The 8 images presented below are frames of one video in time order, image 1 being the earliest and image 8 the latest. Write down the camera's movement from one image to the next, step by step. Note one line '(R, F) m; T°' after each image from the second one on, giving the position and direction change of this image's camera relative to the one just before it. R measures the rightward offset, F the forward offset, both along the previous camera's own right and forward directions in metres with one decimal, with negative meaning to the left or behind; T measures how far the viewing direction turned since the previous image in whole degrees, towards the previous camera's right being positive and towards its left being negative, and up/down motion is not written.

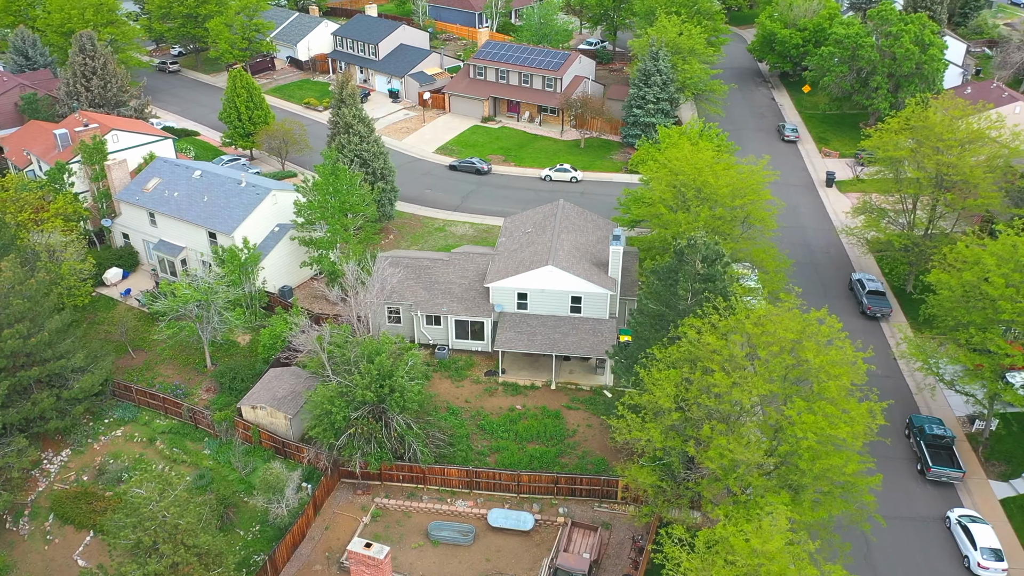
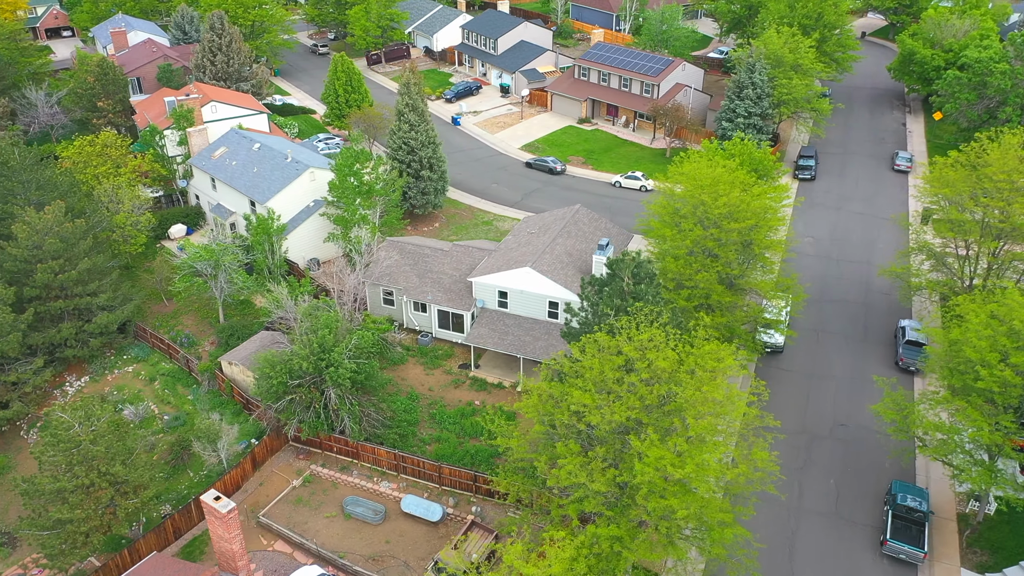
(+8.5, +0.9) m; -13°
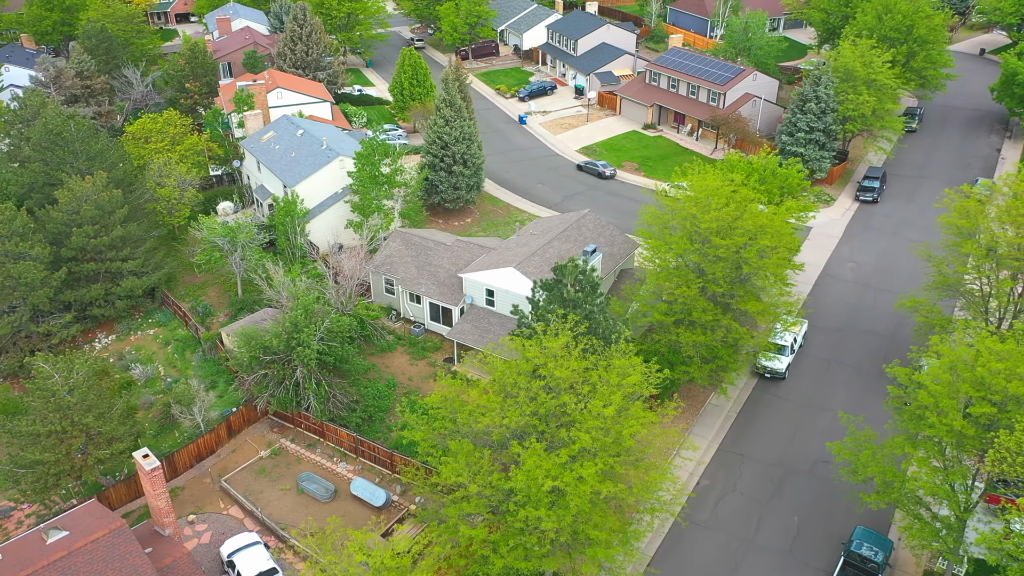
(+5.8, +0.4) m; -9°
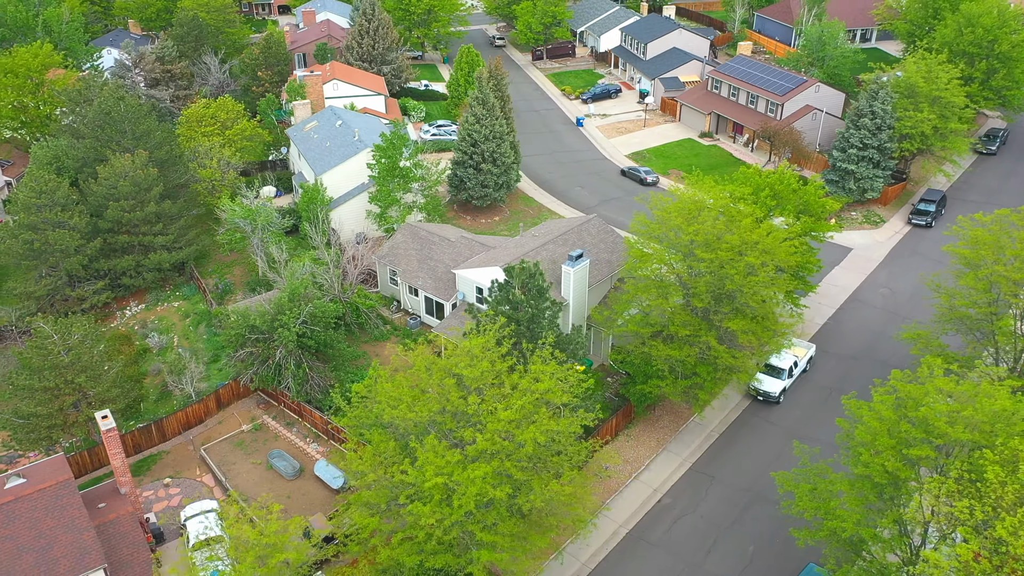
(+5.0, +0.3) m; -8°
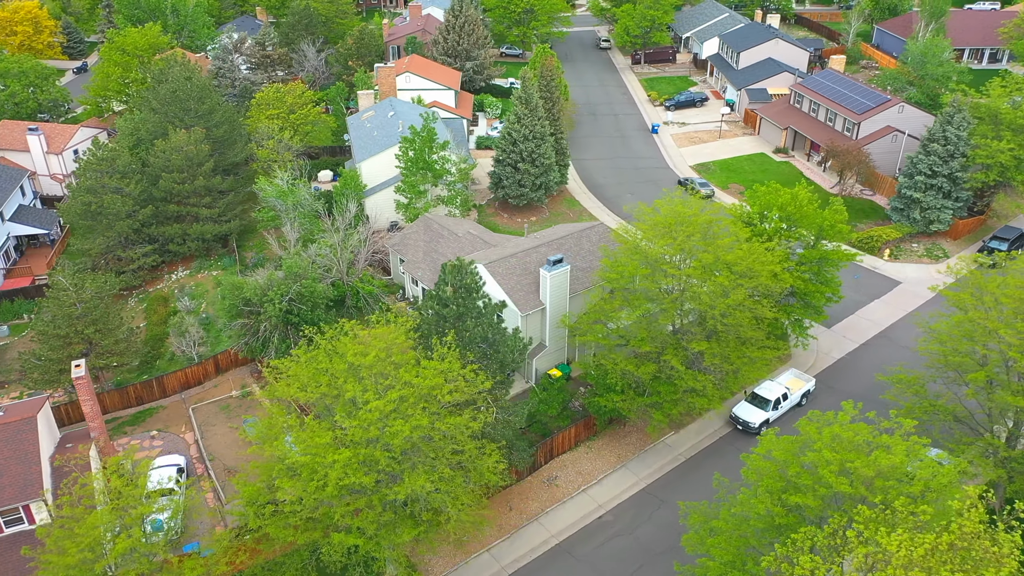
(+6.6, +0.5) m; -10°
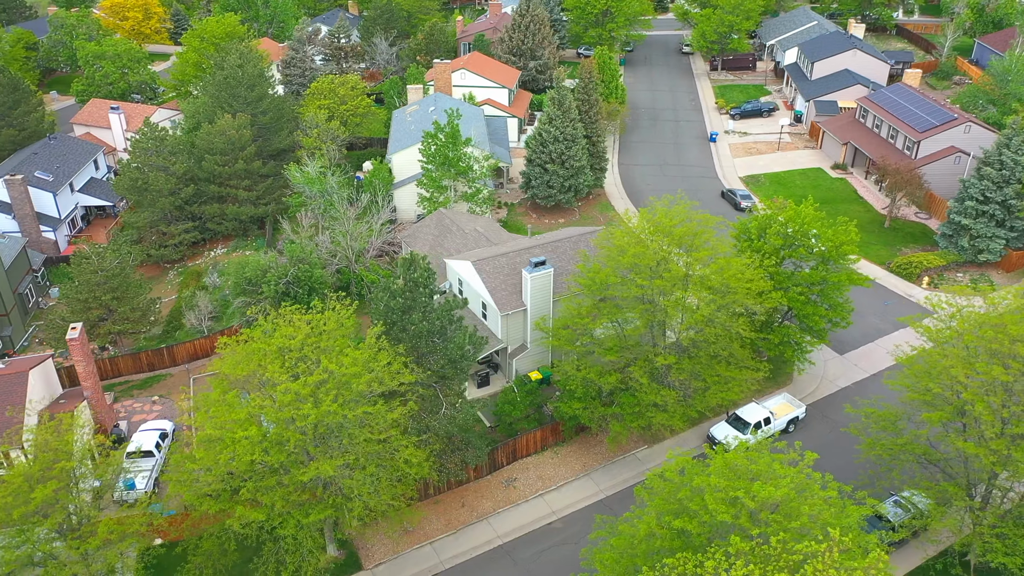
(+5.1, +0.3) m; -8°
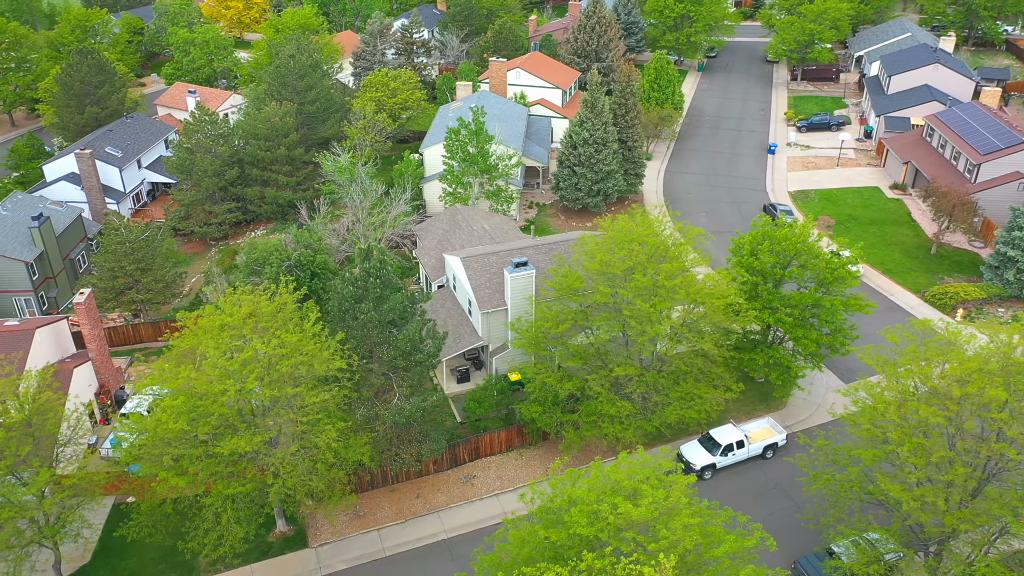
(+5.1, +0.3) m; -8°
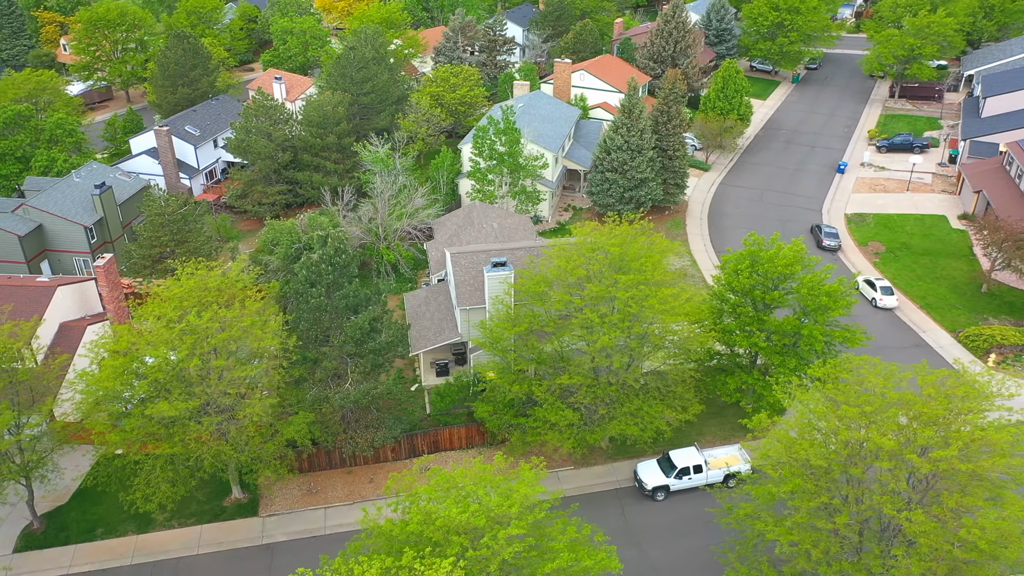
(+5.9, +0.4) m; -9°
